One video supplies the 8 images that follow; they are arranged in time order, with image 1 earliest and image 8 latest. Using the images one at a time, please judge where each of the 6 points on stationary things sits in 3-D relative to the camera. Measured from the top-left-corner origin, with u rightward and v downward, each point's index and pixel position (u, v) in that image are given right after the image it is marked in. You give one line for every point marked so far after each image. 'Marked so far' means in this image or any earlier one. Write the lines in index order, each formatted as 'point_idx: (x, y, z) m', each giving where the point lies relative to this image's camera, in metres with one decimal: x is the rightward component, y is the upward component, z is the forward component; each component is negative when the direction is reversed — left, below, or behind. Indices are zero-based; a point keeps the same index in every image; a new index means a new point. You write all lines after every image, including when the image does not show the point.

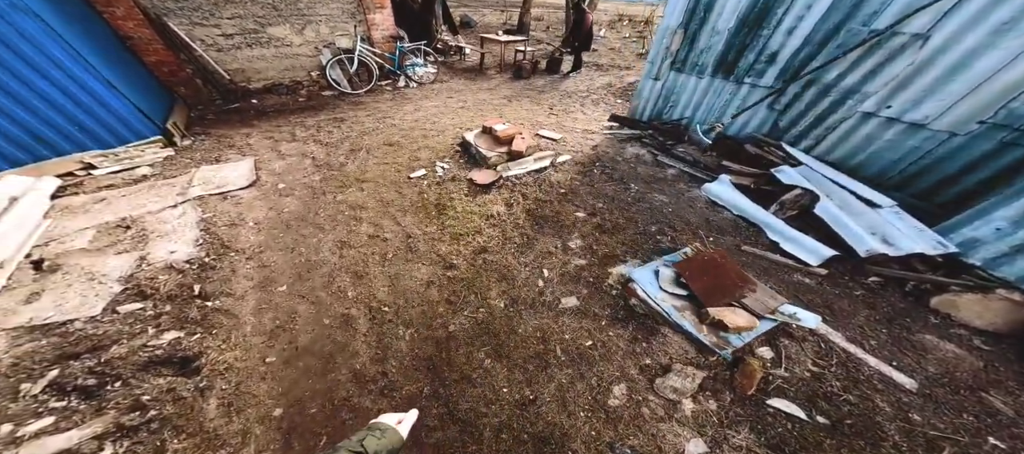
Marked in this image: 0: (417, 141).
0: (-1.4, +1.3, +4.3) m
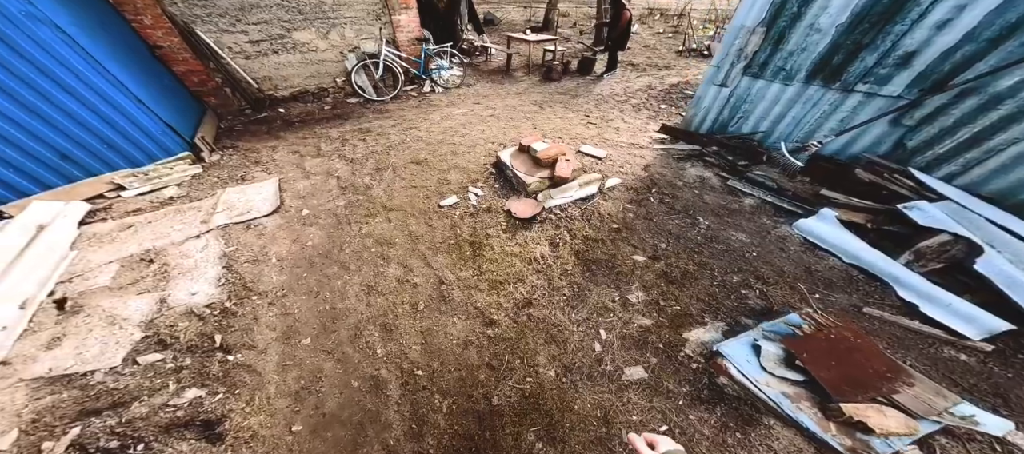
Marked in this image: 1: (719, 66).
0: (-0.9, +0.9, +4.0) m
1: (+2.2, +1.9, +3.3) m
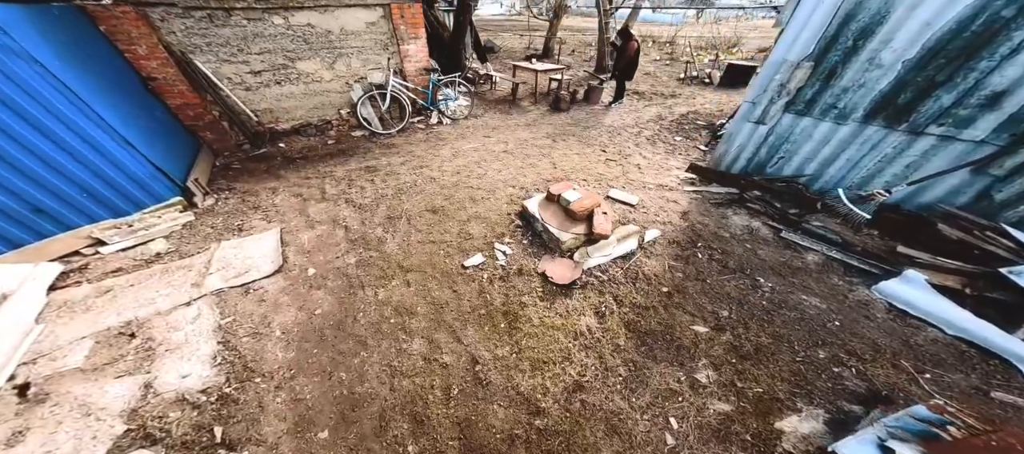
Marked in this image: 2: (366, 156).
0: (-0.6, +0.3, +3.7) m
1: (+2.5, +1.4, +3.2) m
2: (-2.3, +1.1, +4.9) m
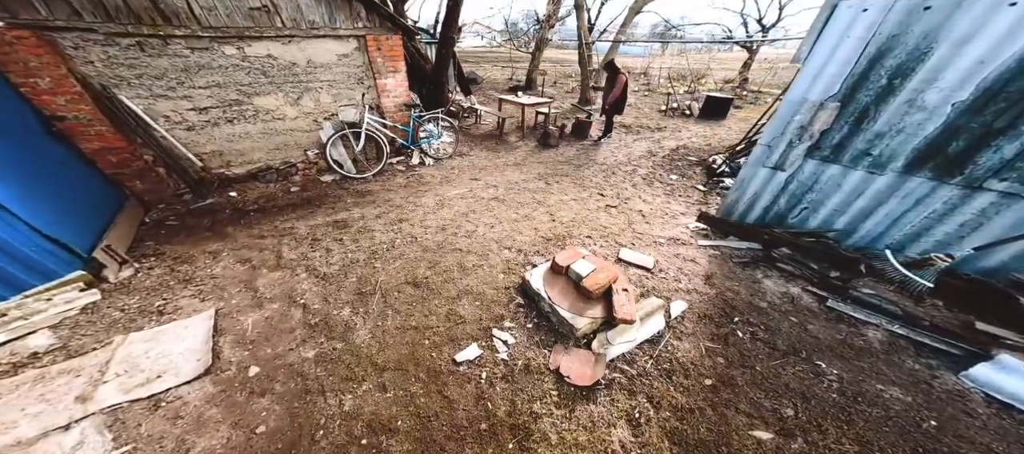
0: (-0.6, -0.5, +3.1) m
1: (+2.5, +0.8, +2.8) m
2: (-2.4, +0.3, +4.2) m
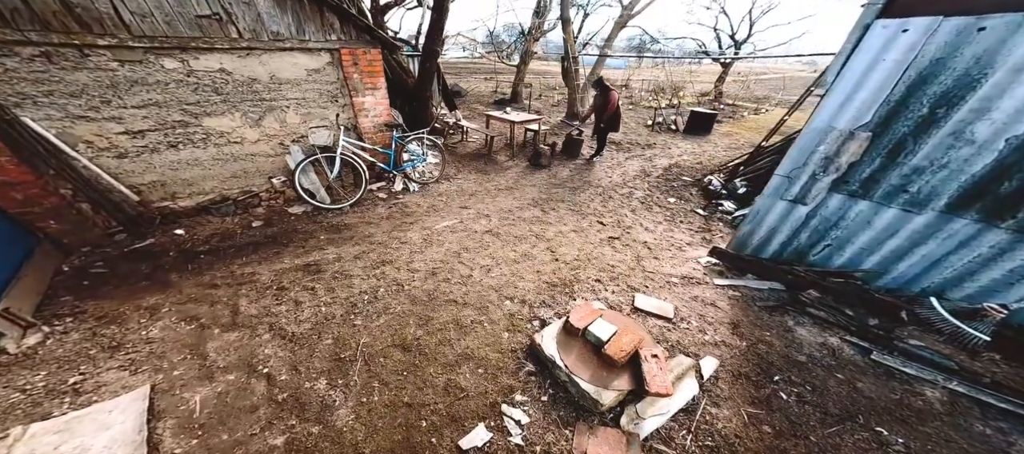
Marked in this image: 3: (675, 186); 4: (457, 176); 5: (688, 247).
0: (-0.6, -0.9, +2.7) m
1: (+2.5, +0.4, +2.7) m
2: (-2.5, -0.2, +3.6) m
3: (+2.9, +0.7, +5.5) m
4: (-1.0, +0.9, +5.3) m
5: (+2.1, -0.3, +3.7) m
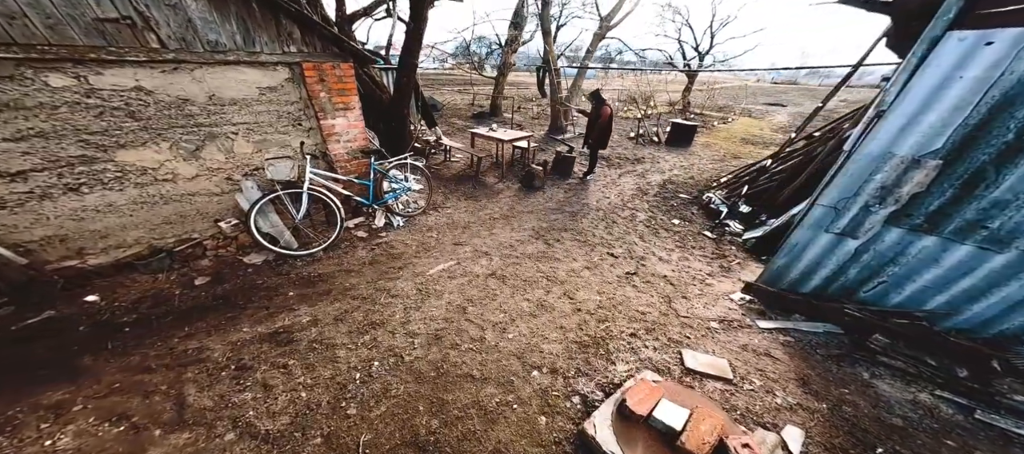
0: (-0.3, -1.3, +2.1) m
1: (+2.7, +0.1, +2.4) m
2: (-2.3, -0.8, +2.9) m
3: (+2.8, +0.4, +5.3) m
4: (-1.1, +0.3, +4.7) m
5: (+2.2, -0.6, +3.5) m
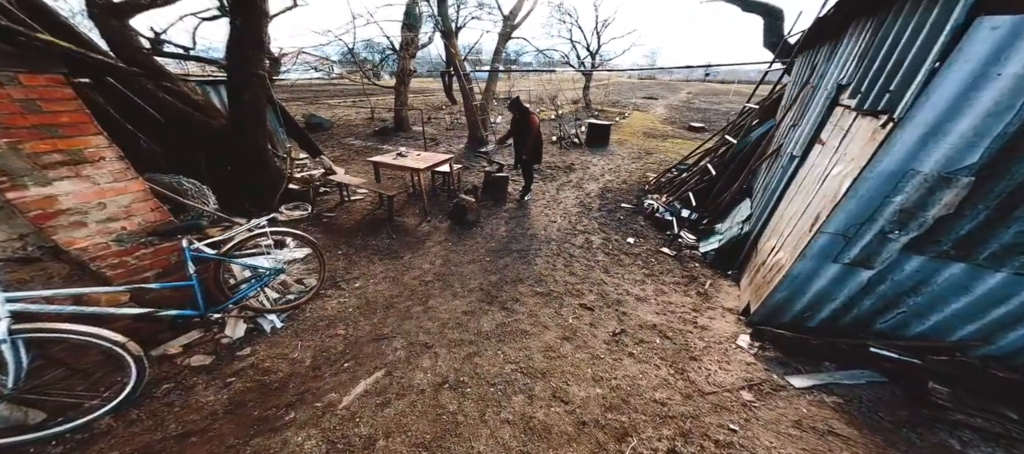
0: (-0.1, -1.9, +1.0) m
1: (+2.4, 0.0, +2.1) m
2: (-2.4, -1.7, +1.3) m
3: (+1.7, +0.2, +4.9) m
4: (-1.8, -0.5, +3.3) m
5: (+1.8, -0.8, +3.0) m
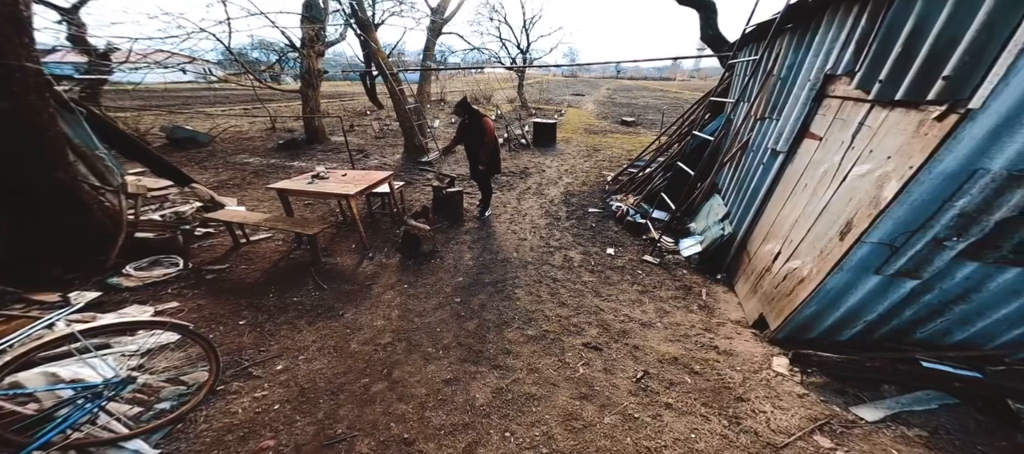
0: (+0.4, -2.2, +0.4) m
1: (+2.5, -0.1, +1.9) m
2: (-1.8, -2.3, +0.2) m
3: (+1.2, 0.0, +4.5) m
4: (-1.8, -1.0, +2.3) m
5: (+1.8, -0.9, +2.6) m
